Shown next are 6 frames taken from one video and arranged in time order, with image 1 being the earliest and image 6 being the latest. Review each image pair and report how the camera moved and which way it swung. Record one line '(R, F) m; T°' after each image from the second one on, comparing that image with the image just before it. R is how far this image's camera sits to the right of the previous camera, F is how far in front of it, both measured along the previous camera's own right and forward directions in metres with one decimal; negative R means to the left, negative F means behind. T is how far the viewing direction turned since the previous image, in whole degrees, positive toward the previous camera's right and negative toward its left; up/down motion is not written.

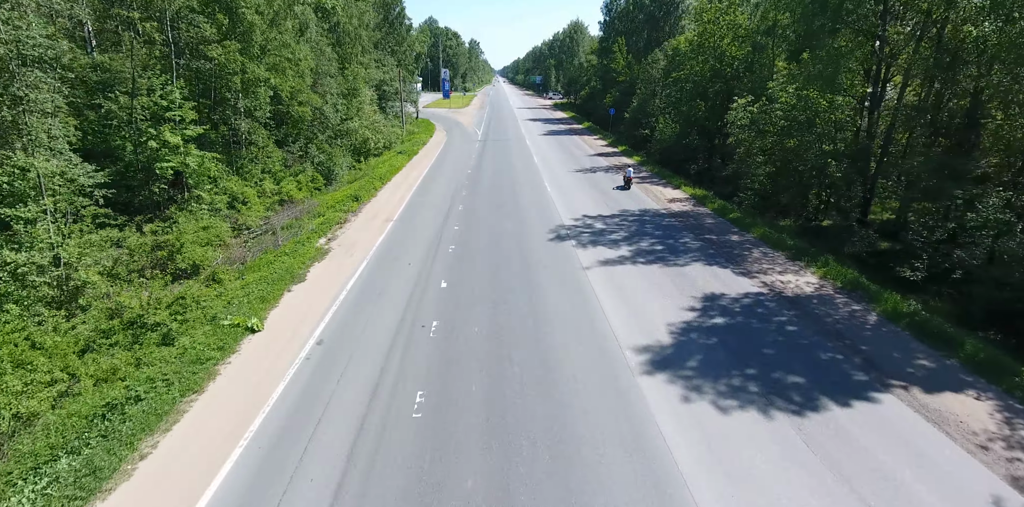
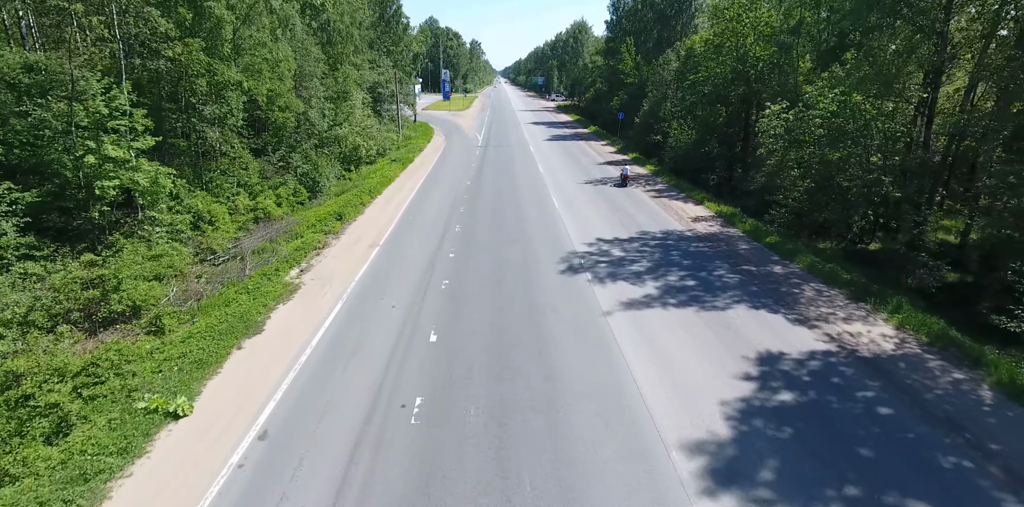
(-0.1, +2.7) m; 0°
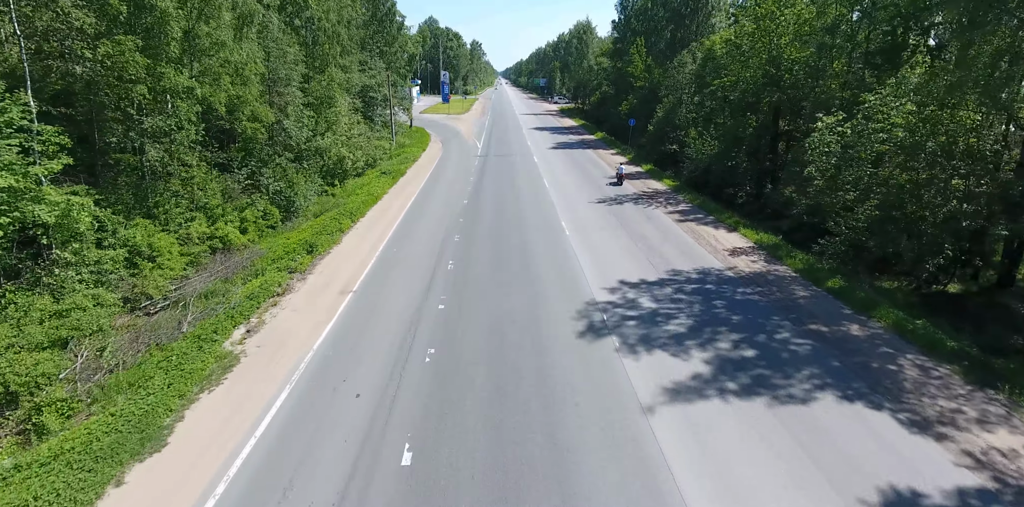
(-0.1, +3.4) m; 0°
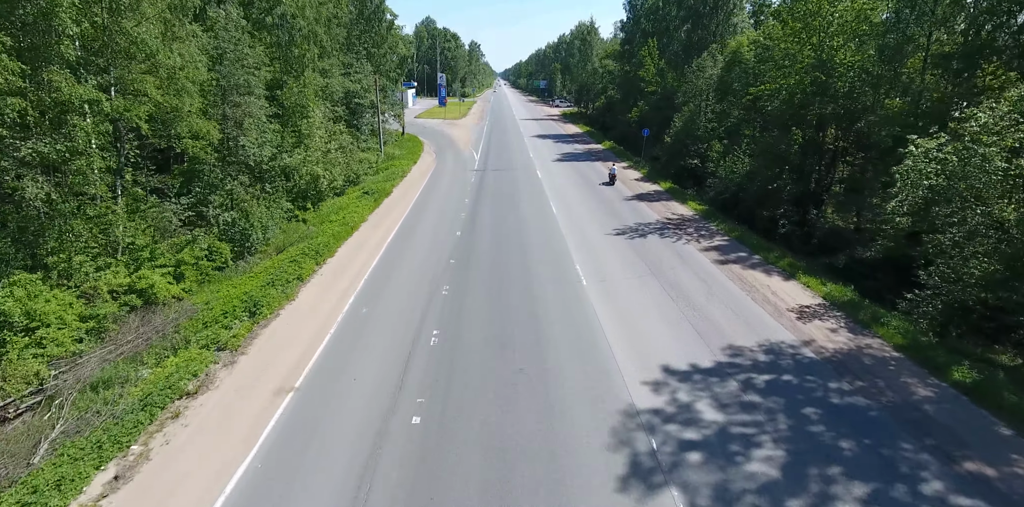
(-0.1, +4.1) m; 0°
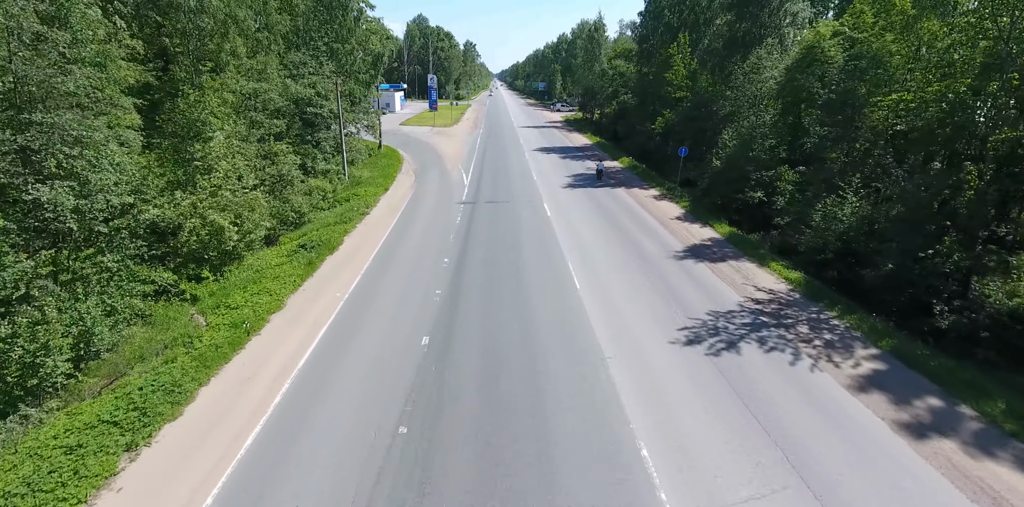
(-0.1, +8.8) m; 0°
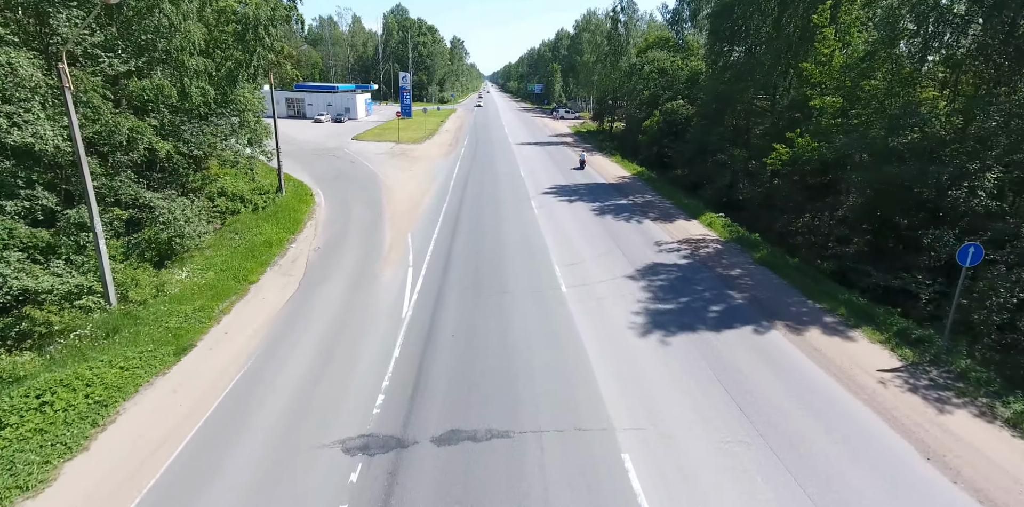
(-0.3, +20.1) m; +1°
